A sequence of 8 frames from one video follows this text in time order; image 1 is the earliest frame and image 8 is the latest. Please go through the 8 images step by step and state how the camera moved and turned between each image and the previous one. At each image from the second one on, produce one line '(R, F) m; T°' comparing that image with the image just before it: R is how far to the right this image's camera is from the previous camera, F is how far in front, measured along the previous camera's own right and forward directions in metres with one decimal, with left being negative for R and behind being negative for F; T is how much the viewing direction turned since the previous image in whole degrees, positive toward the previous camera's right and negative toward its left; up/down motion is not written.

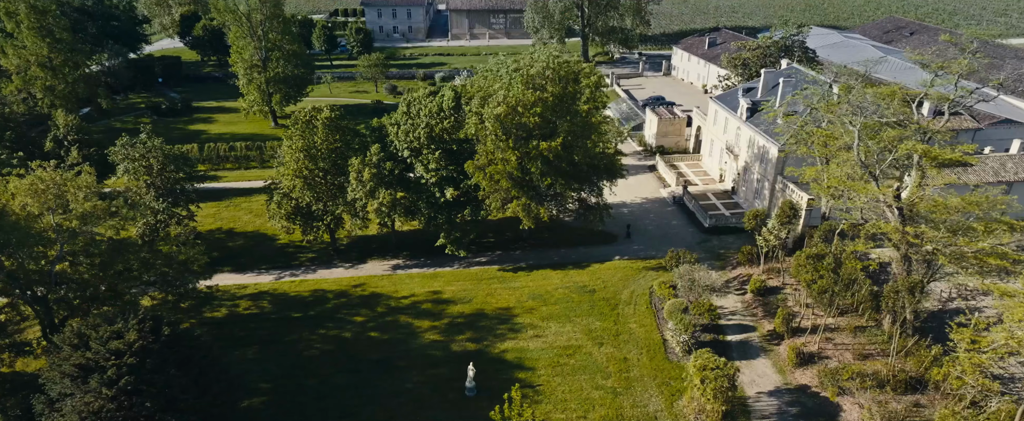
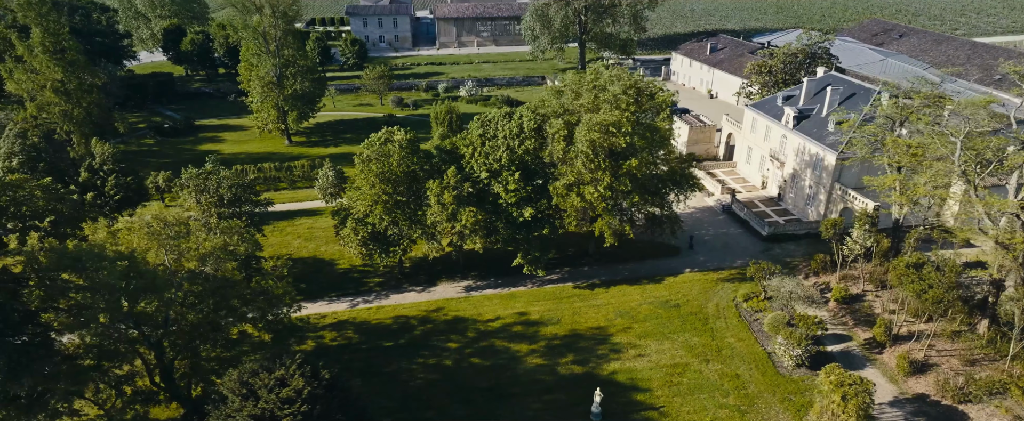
(-6.1, +0.5) m; +4°
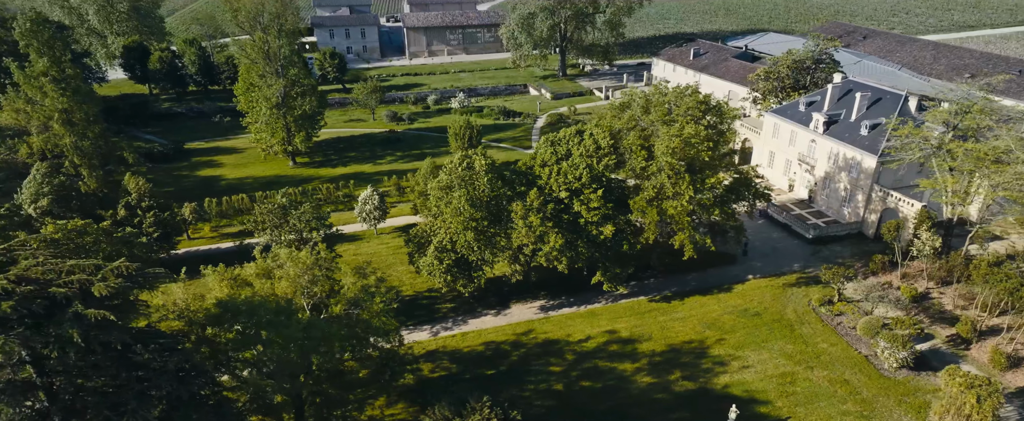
(-7.2, +0.6) m; +6°
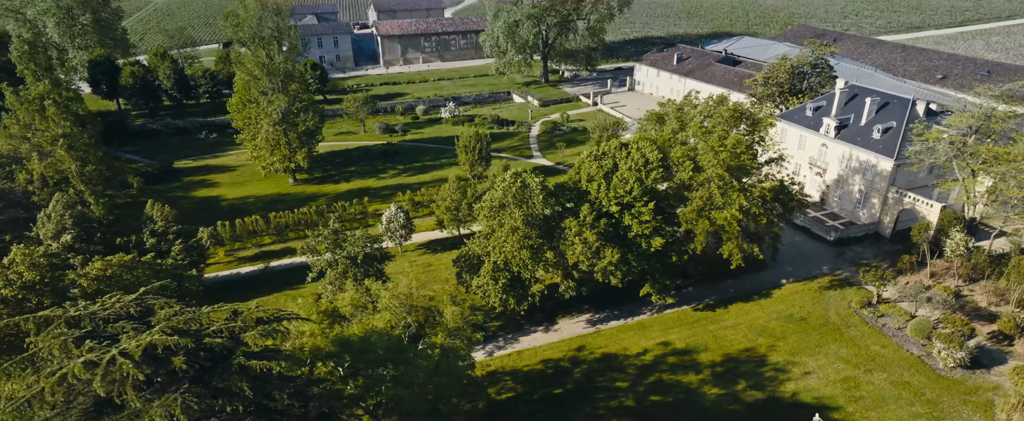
(-4.9, +0.5) m; +4°
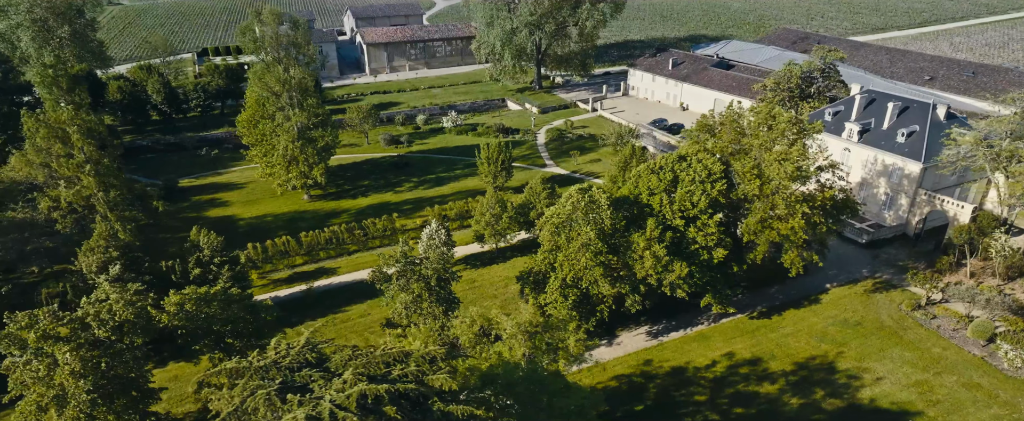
(-5.1, +0.5) m; +3°
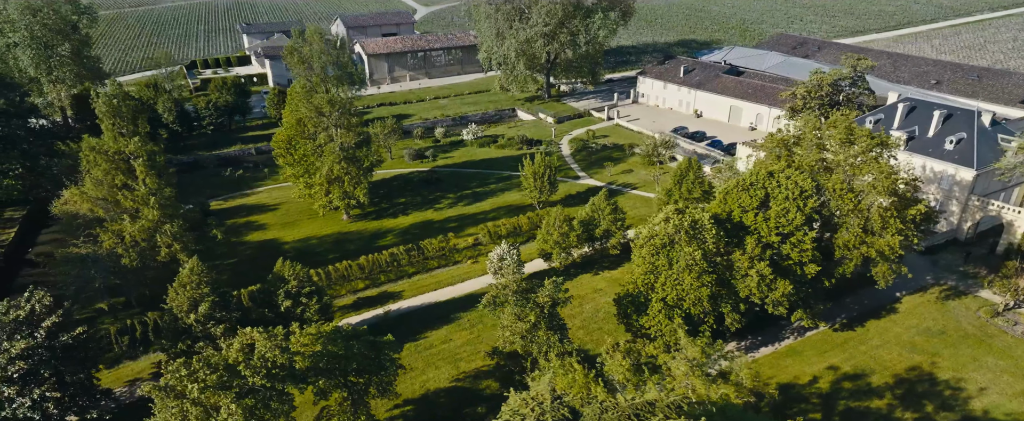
(-6.5, +0.6) m; +3°
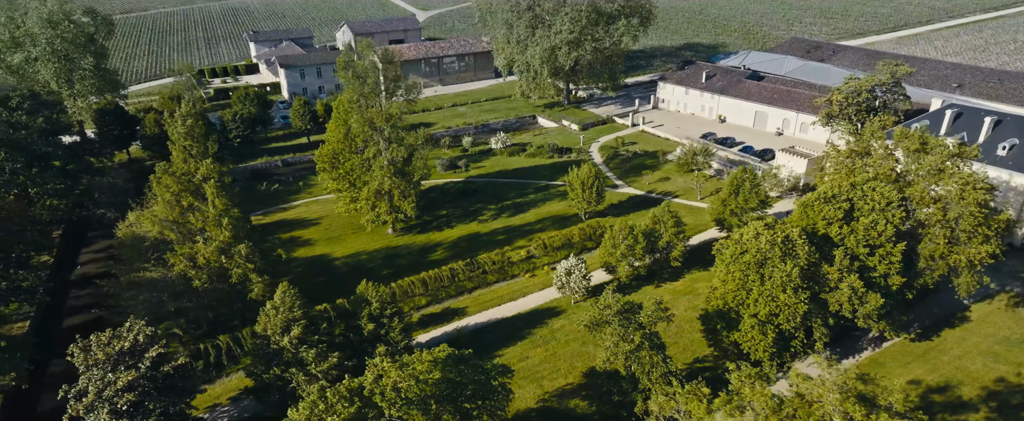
(-5.0, +0.4) m; +1°
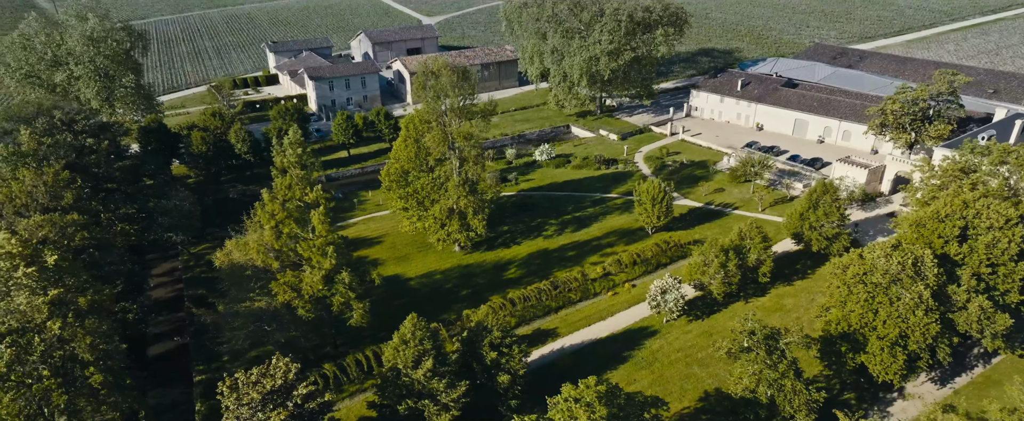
(-6.5, +0.5) m; +1°
